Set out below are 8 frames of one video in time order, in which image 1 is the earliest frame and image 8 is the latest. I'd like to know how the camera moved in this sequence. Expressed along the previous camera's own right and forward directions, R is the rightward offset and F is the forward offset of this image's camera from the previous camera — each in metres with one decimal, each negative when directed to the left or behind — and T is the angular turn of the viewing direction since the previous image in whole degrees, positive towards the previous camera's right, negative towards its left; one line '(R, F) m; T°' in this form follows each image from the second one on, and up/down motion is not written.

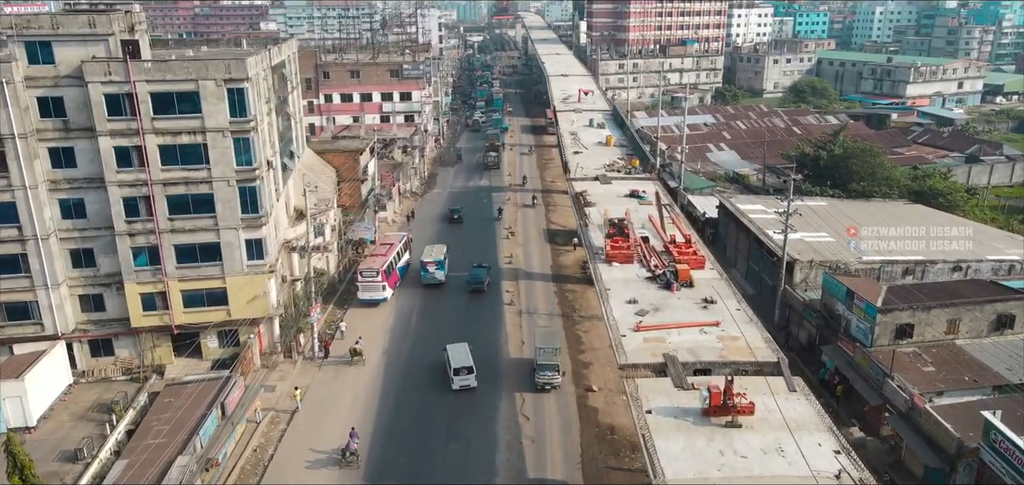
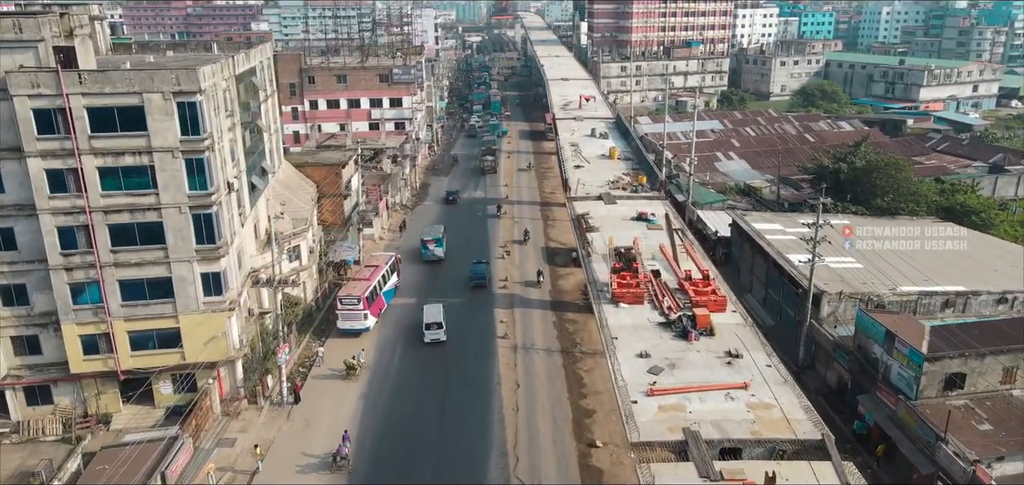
(+0.3, +3.9) m; 0°
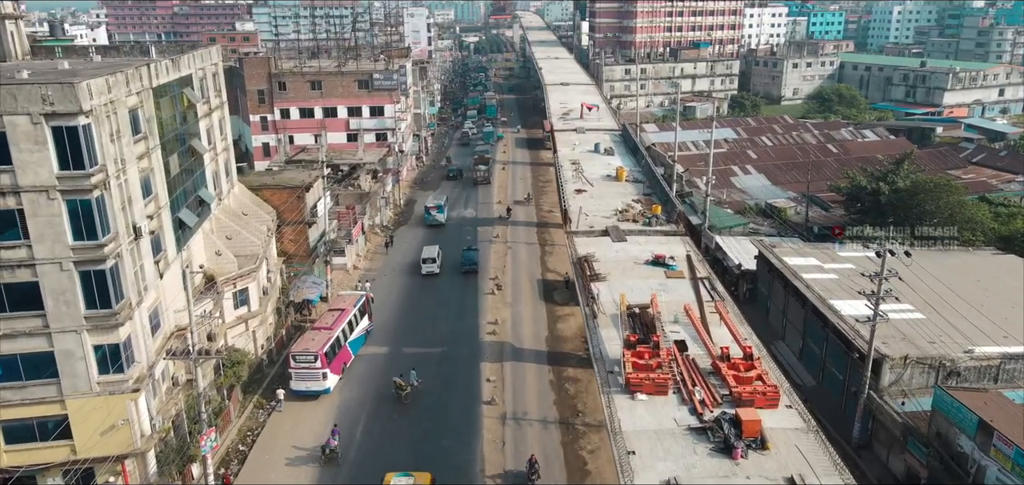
(+0.5, +6.3) m; 0°
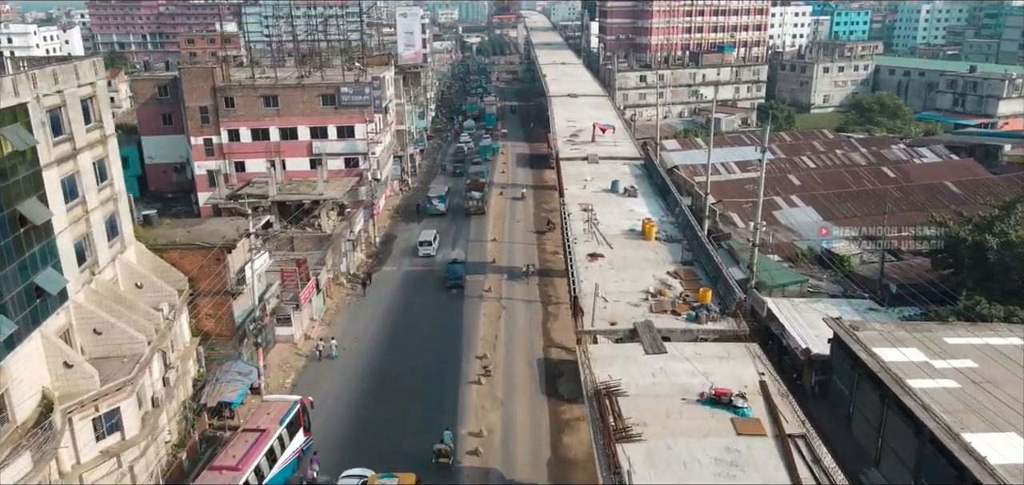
(+0.6, +10.0) m; -1°
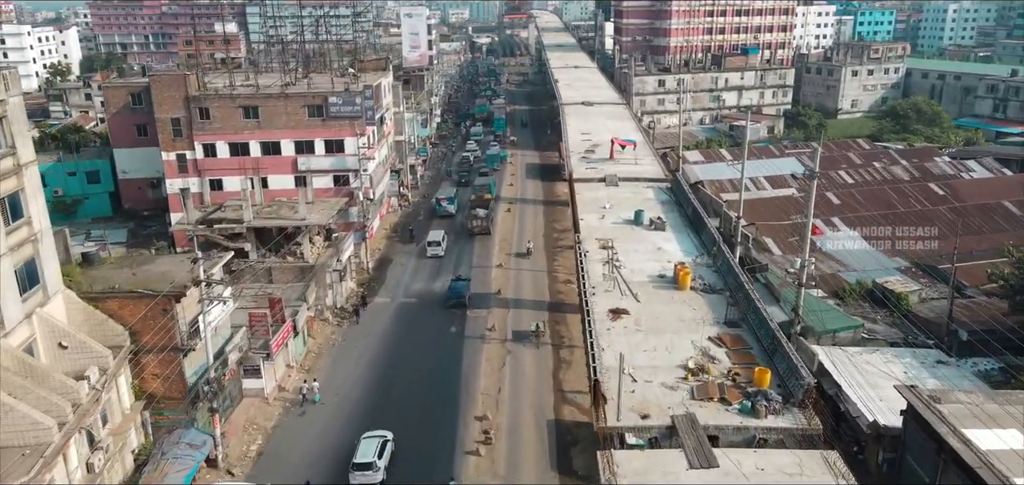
(+0.2, +5.0) m; -1°
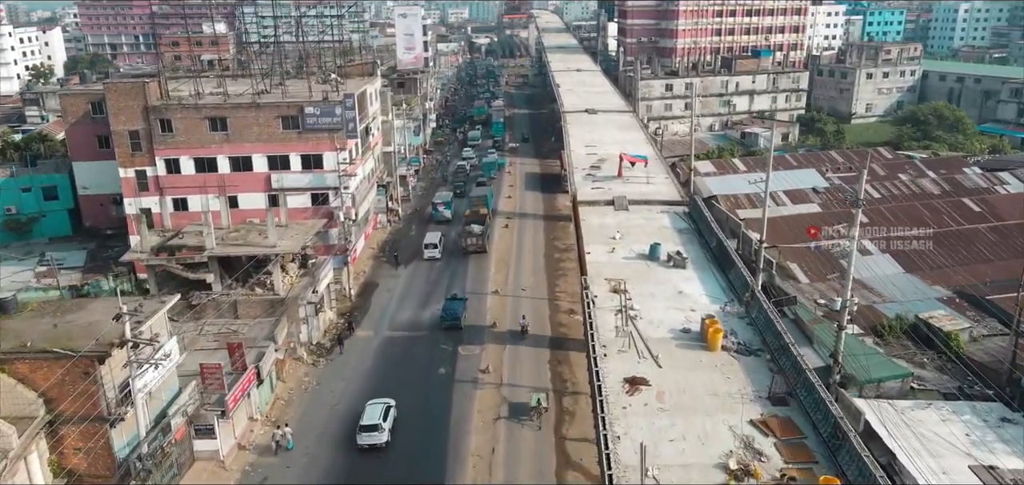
(+0.2, +4.2) m; 0°
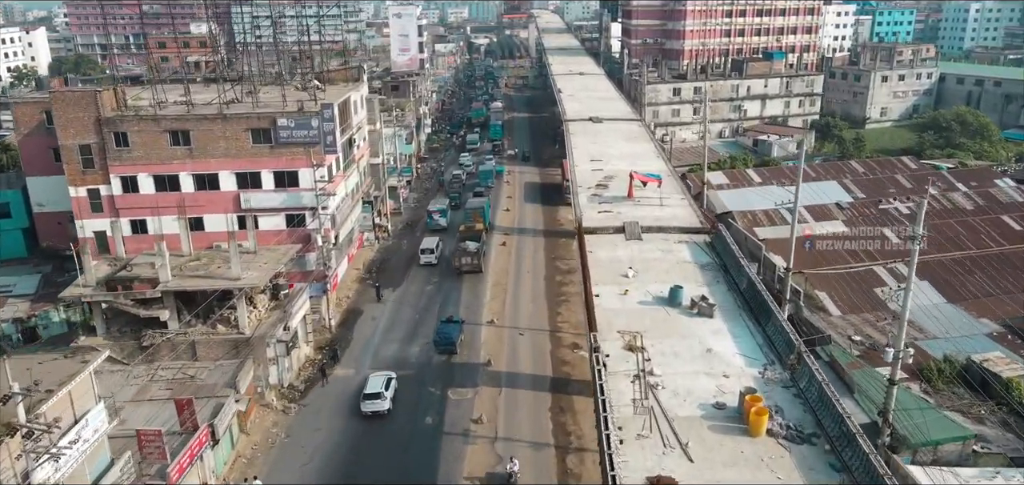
(+0.2, +4.0) m; 0°
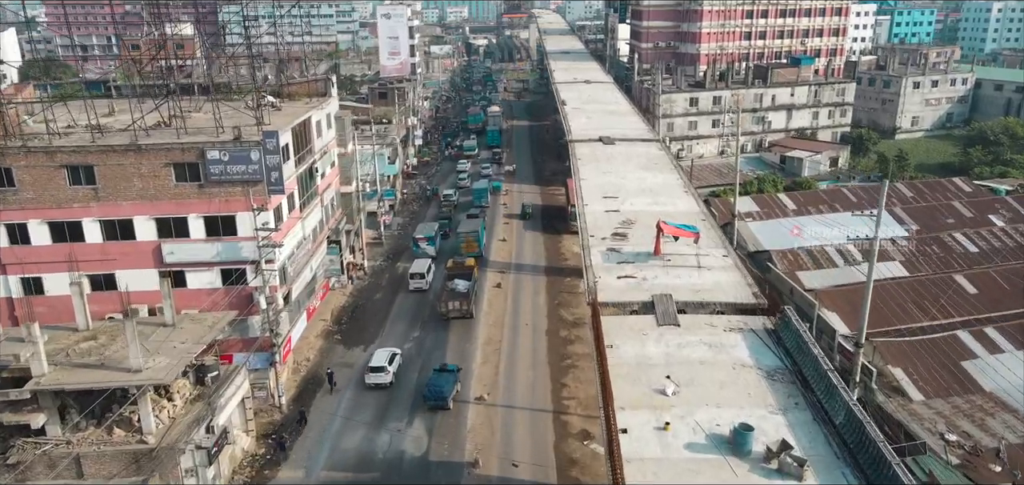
(+0.3, +7.2) m; 0°
